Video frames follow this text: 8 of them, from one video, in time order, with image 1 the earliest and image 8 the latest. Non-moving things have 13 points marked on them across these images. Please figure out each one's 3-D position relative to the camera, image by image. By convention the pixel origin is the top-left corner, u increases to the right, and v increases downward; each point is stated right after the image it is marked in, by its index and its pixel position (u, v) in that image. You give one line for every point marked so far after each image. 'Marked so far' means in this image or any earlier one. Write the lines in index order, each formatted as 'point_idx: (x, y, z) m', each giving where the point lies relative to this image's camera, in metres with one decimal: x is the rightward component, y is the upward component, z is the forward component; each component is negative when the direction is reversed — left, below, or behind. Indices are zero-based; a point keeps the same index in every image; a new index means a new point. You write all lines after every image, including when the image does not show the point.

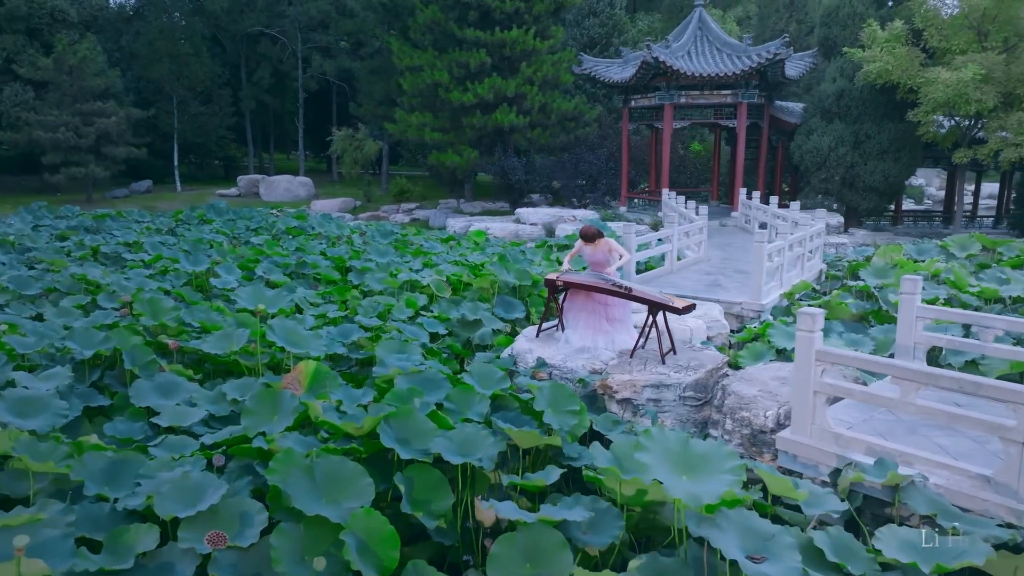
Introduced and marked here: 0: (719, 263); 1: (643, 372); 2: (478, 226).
0: (+2.6, +0.3, +8.8) m
1: (+0.9, -0.6, +4.7) m
2: (-0.7, +1.2, +13.7) m
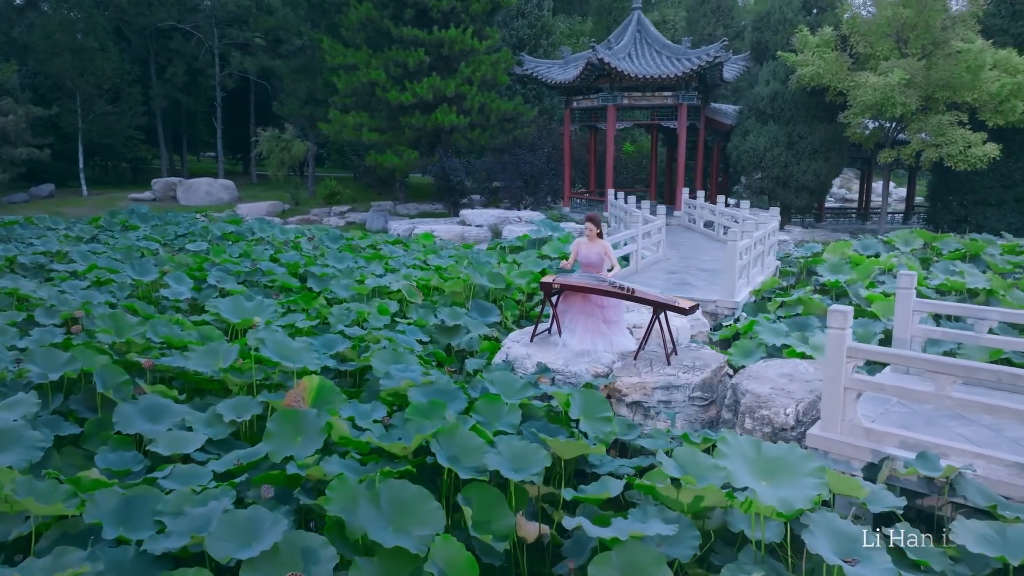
0: (+2.1, +0.3, +9.0) m
1: (+0.9, -0.6, +4.6) m
2: (-1.7, +1.1, +13.4) m
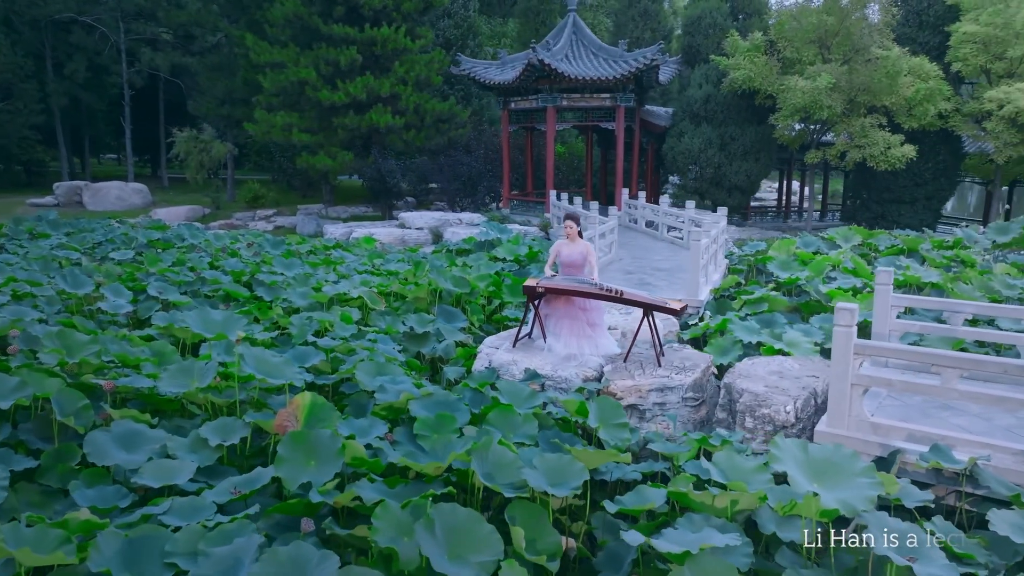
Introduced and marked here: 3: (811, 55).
0: (+1.6, +0.3, +9.0) m
1: (+0.9, -0.6, +4.6) m
2: (-2.8, +1.0, +13.0) m
3: (+5.4, +4.2, +12.7) m
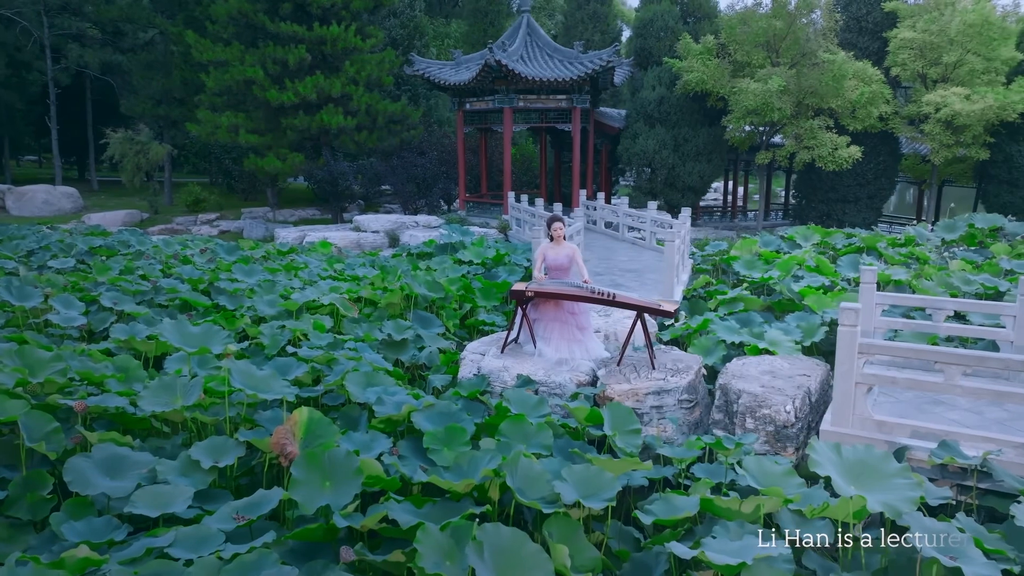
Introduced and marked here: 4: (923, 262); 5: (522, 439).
0: (+1.1, +0.3, +9.0) m
1: (+0.8, -0.6, +4.6) m
2: (-3.5, +0.9, +12.6) m
3: (+4.6, +4.2, +13.0) m
4: (+4.6, +0.3, +7.9) m
5: (+0.1, -0.7, +3.4) m
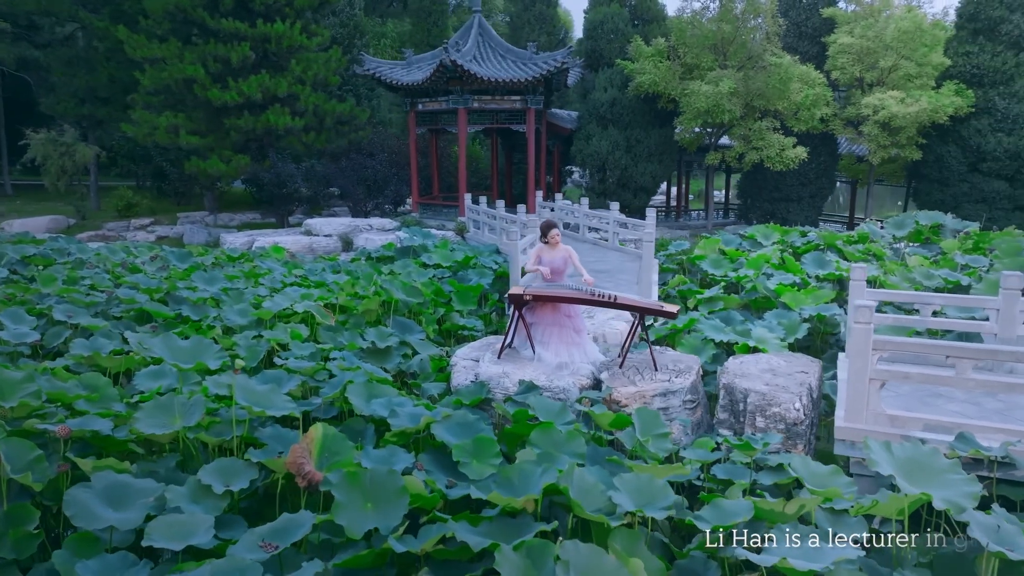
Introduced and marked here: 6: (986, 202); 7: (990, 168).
0: (+0.7, +0.3, +9.0) m
1: (+0.9, -0.6, +4.5) m
2: (-4.3, +0.8, +12.2) m
3: (+3.7, +4.3, +13.3) m
4: (+4.3, +0.4, +8.2) m
5: (+0.2, -0.7, +3.3) m
6: (+8.8, +1.6, +13.1) m
7: (+8.8, +2.2, +13.0) m
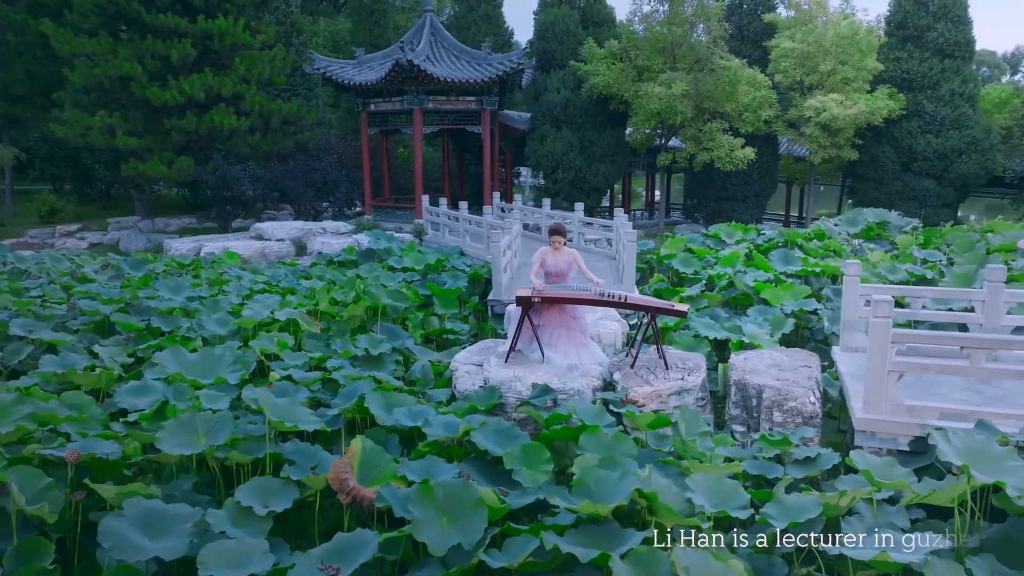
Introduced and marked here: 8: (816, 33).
0: (+0.4, +0.3, +9.0) m
1: (+1.0, -0.6, +4.6) m
2: (-4.9, +0.7, +11.7) m
3: (+2.8, +4.3, +13.5) m
4: (+4.0, +0.4, +8.6) m
5: (+0.4, -0.7, +3.2) m
6: (+8.0, +1.7, +13.9) m
7: (+8.0, +2.4, +13.8) m
8: (+5.9, +4.9, +13.7) m
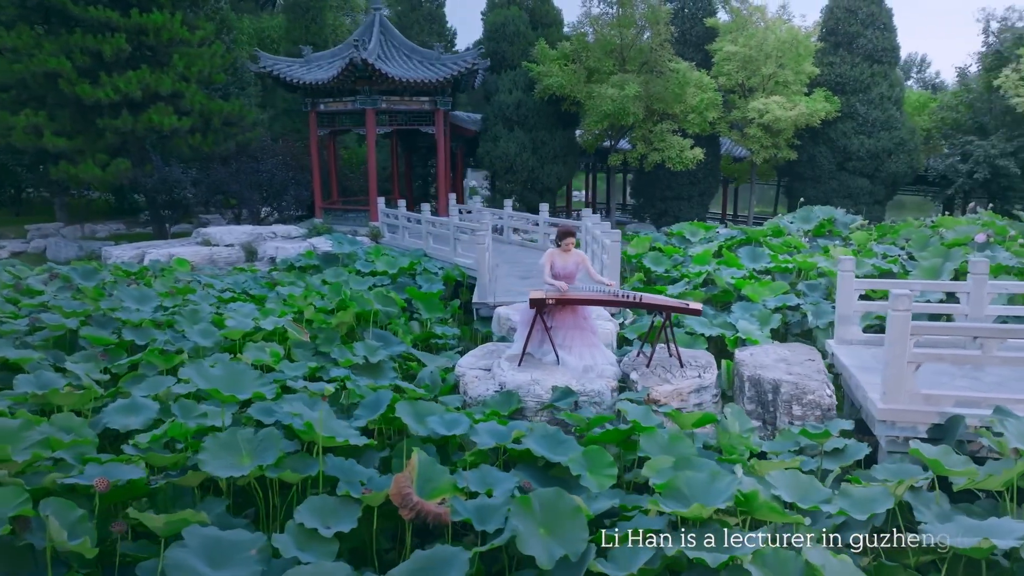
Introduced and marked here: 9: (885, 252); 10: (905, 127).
0: (0.0, +0.3, +9.0) m
1: (+1.1, -0.6, +4.6) m
2: (-5.5, +0.6, +11.0) m
3: (+1.9, +4.3, +13.7) m
4: (+3.7, +0.5, +8.9) m
5: (+0.7, -0.8, +3.2) m
6: (+7.0, +1.9, +14.6) m
7: (+7.1, +2.5, +14.5) m
8: (+4.9, +5.0, +14.2) m
9: (+4.2, +0.4, +8.0) m
10: (+8.2, +3.3, +14.7) m
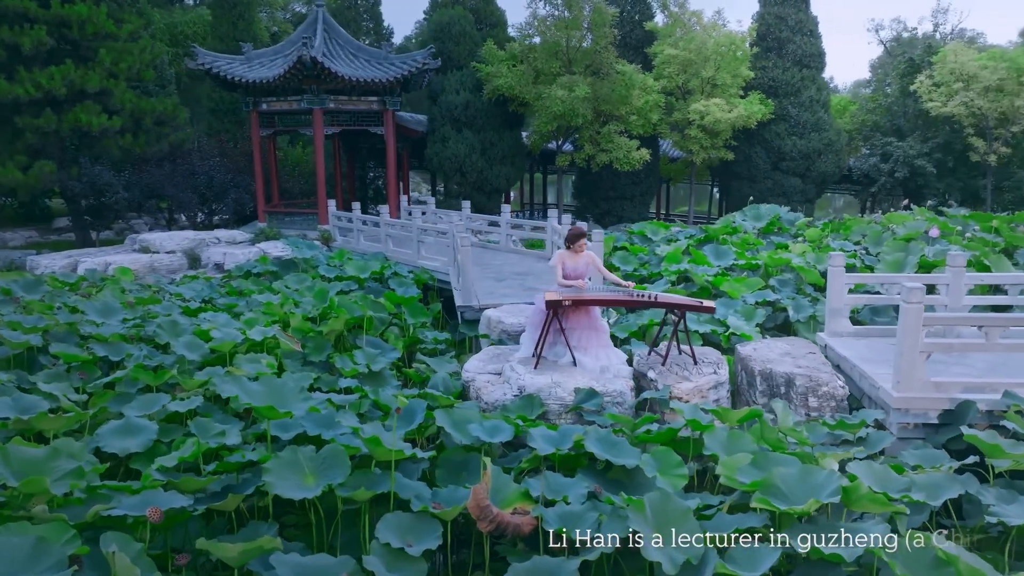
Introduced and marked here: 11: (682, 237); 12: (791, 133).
0: (-0.4, +0.3, +8.9) m
1: (+1.2, -0.6, +4.7) m
2: (-6.1, +0.4, +10.3) m
3: (+0.9, +4.3, +13.8) m
4: (+3.3, +0.5, +9.3) m
5: (+1.0, -0.7, +3.2) m
6: (+5.9, +2.0, +15.3) m
7: (+5.9, +2.6, +15.2) m
8: (+3.8, +5.1, +14.6) m
9: (+3.9, +0.5, +8.4) m
10: (+7.0, +3.5, +15.5) m
11: (+2.4, +0.7, +9.8) m
12: (+6.0, +3.3, +15.2) m
